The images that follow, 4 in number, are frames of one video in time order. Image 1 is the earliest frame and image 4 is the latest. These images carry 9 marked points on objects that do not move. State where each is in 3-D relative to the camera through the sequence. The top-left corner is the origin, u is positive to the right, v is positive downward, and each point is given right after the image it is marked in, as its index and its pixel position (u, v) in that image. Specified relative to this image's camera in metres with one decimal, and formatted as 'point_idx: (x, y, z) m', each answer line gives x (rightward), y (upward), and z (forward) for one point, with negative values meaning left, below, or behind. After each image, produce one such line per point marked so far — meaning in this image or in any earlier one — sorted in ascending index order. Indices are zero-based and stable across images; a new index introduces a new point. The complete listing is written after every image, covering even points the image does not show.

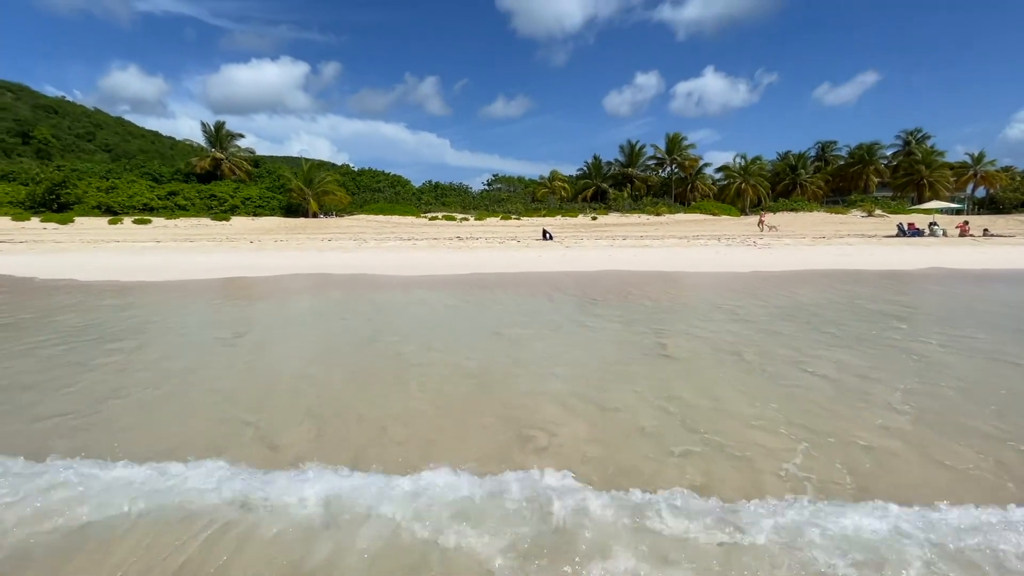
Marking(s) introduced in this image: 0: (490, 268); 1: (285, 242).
0: (-0.5, +0.4, +11.8) m
1: (-6.9, +1.4, +14.9) m
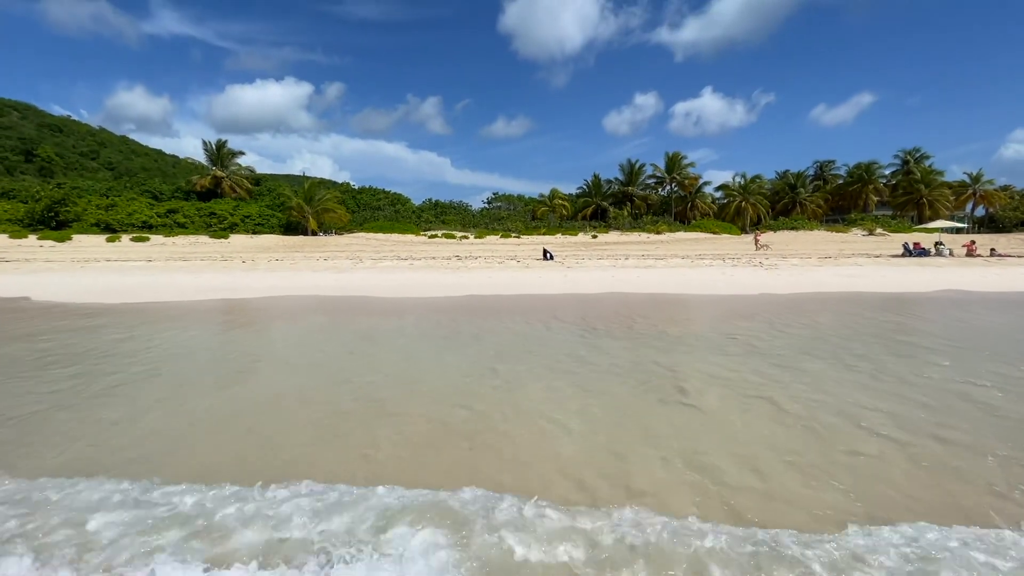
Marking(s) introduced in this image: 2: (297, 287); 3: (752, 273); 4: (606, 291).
0: (-0.5, 0.0, +11.5) m
1: (-6.9, +0.8, +14.6) m
2: (-5.0, 0.0, +11.6) m
3: (+5.9, +0.4, +12.0) m
4: (+2.1, -0.1, +11.0) m
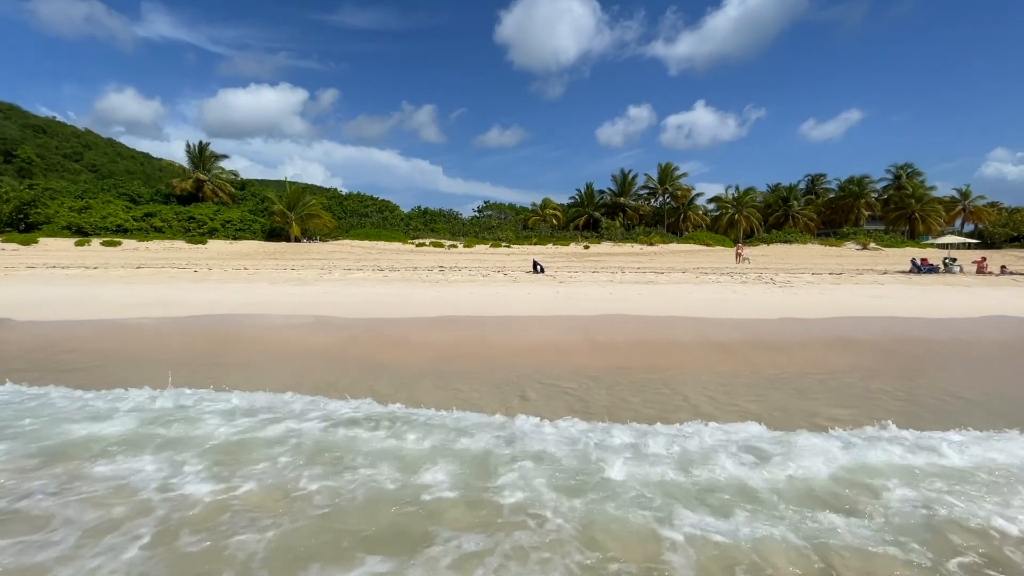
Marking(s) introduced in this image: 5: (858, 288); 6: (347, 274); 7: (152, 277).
0: (-0.8, -0.4, +10.3) m
1: (-7.3, +0.5, +13.3) m
2: (-5.3, -0.3, +10.3) m
3: (+5.6, -0.1, +10.9) m
4: (+1.8, -0.5, +9.8) m
5: (+7.7, 0.0, +10.9) m
6: (-4.5, +0.4, +13.3) m
7: (-8.8, +0.3, +12.0) m
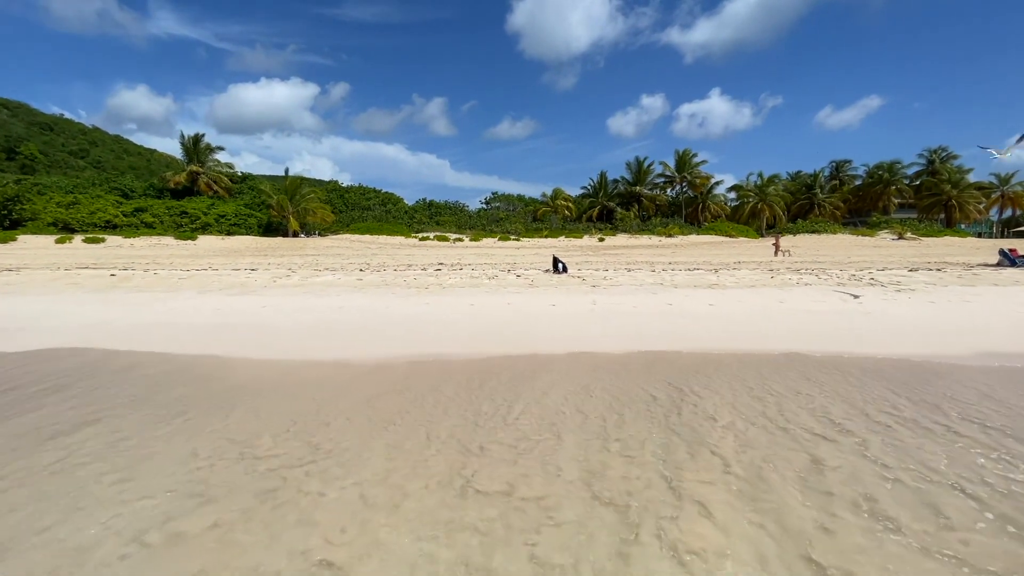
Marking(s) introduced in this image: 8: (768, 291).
0: (-0.6, -0.5, +7.8) m
1: (-6.9, +0.4, +10.9) m
2: (-5.1, -0.4, +7.9) m
3: (+5.8, -0.1, +8.2) m
4: (+2.1, -0.6, +7.2) m
5: (+7.9, 0.0, +8.1) m
6: (-4.2, +0.3, +10.8) m
7: (-8.5, +0.1, +9.6) m
8: (+4.5, 0.0, +9.0) m
